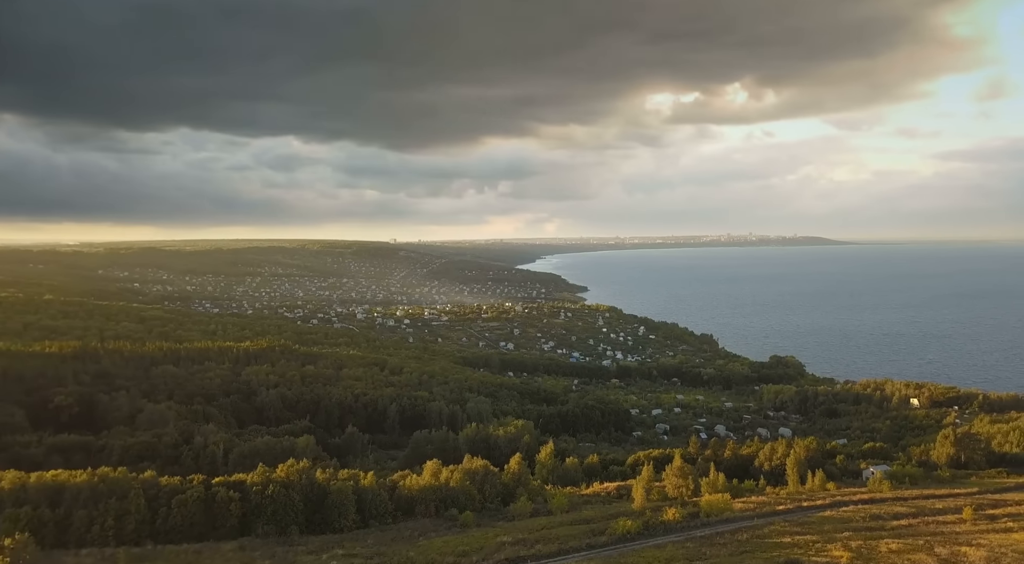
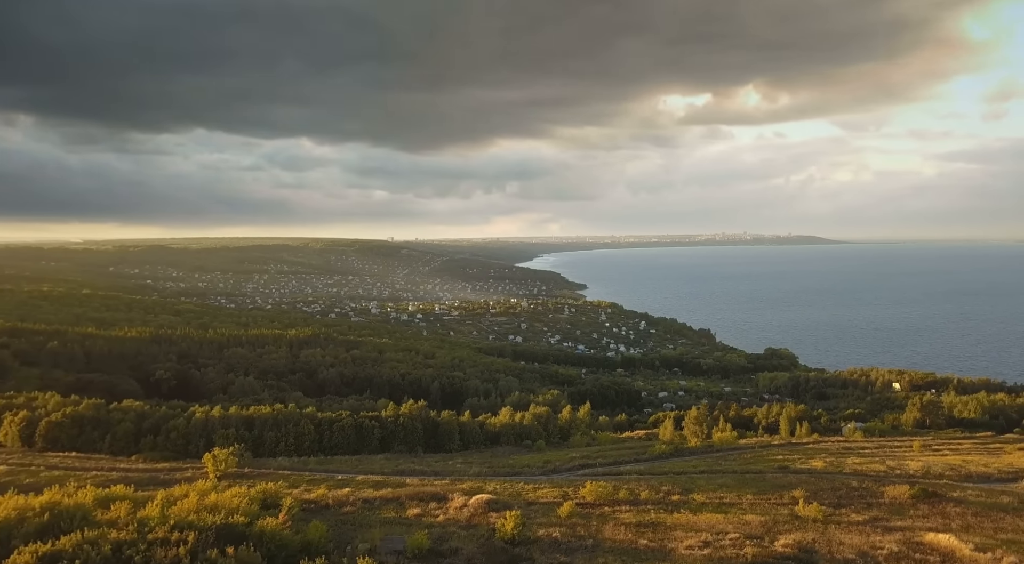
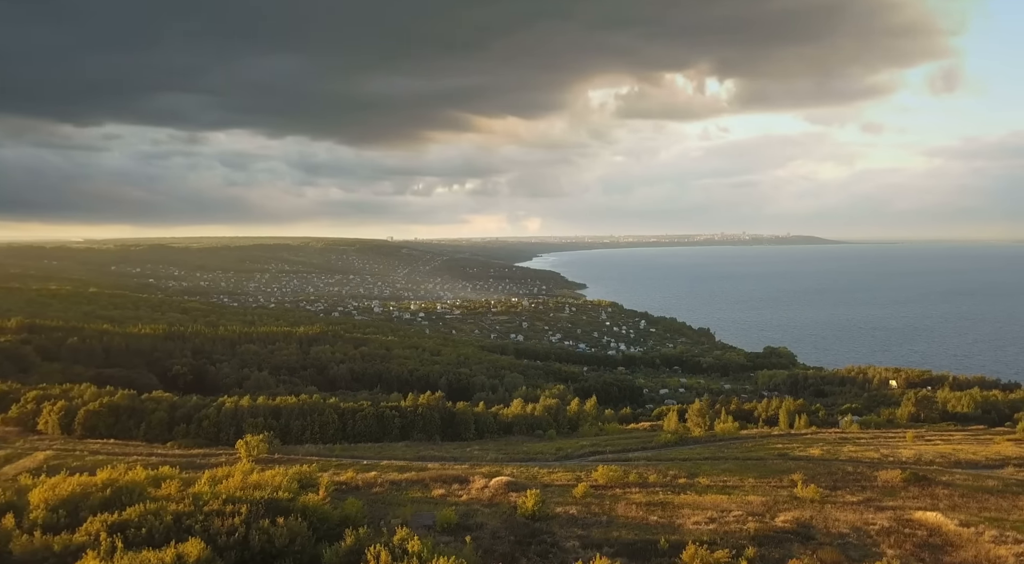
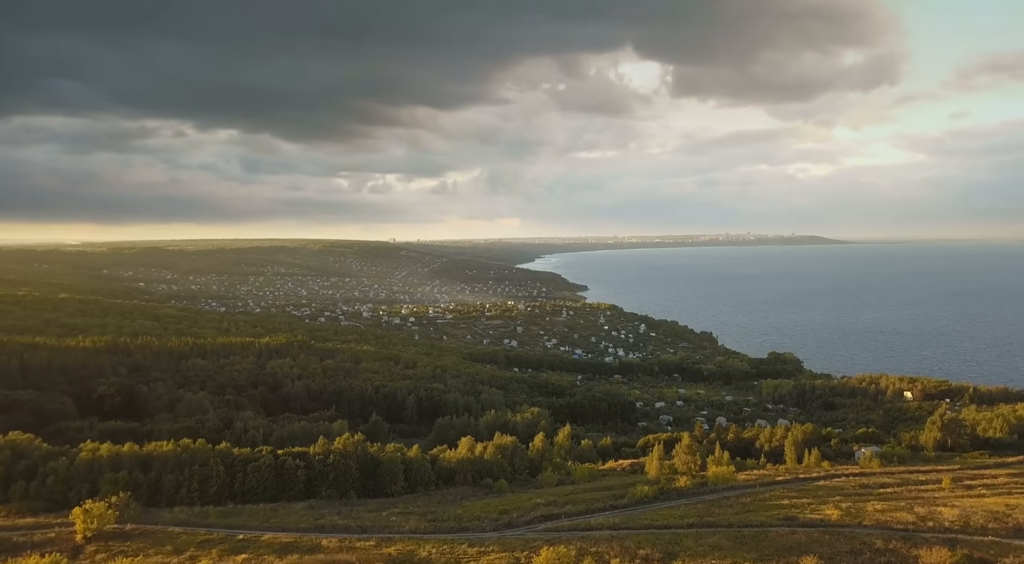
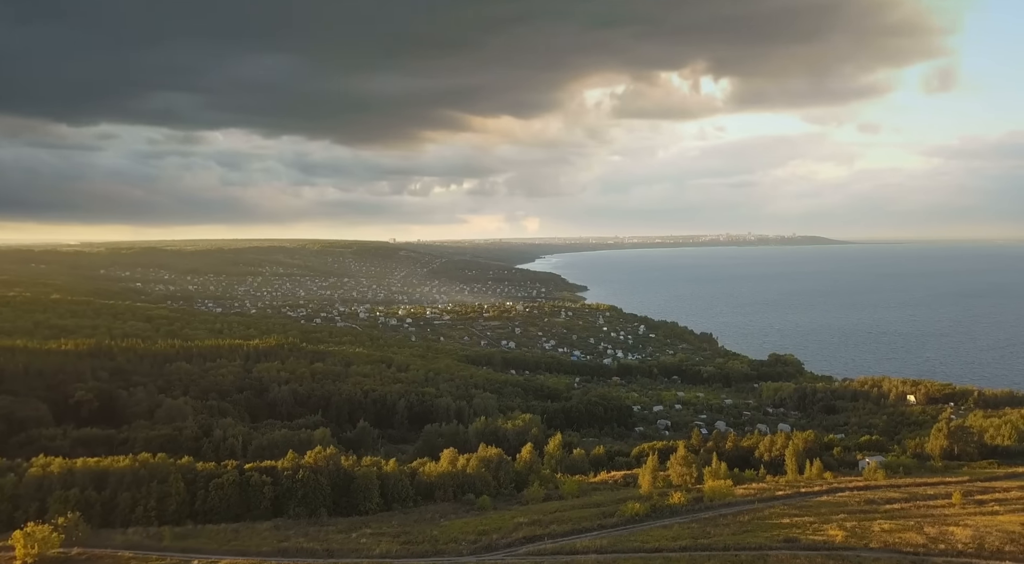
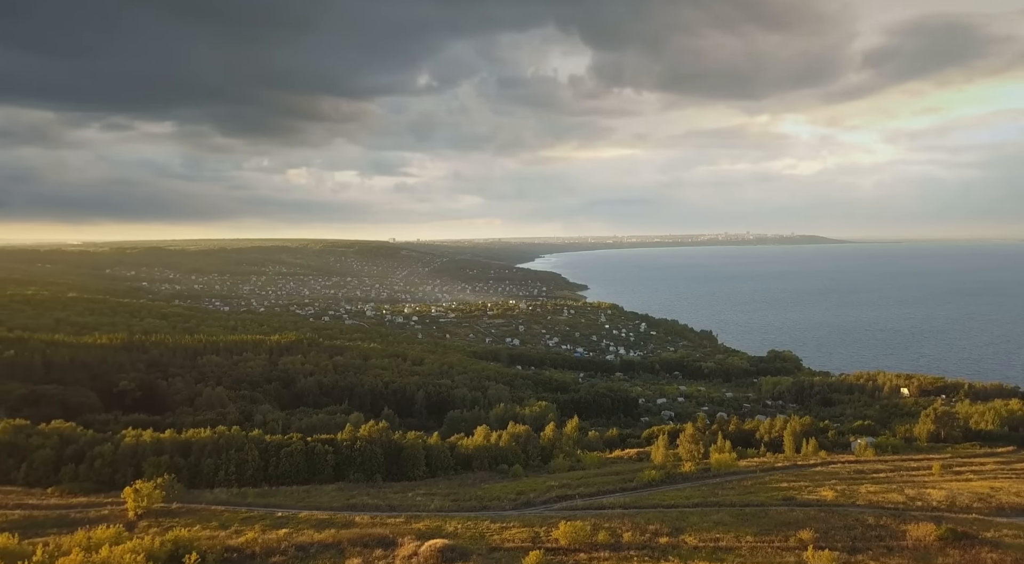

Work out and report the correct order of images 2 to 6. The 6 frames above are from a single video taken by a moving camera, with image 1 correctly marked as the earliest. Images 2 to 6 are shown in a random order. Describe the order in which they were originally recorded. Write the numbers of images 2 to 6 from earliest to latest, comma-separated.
5, 4, 6, 2, 3
